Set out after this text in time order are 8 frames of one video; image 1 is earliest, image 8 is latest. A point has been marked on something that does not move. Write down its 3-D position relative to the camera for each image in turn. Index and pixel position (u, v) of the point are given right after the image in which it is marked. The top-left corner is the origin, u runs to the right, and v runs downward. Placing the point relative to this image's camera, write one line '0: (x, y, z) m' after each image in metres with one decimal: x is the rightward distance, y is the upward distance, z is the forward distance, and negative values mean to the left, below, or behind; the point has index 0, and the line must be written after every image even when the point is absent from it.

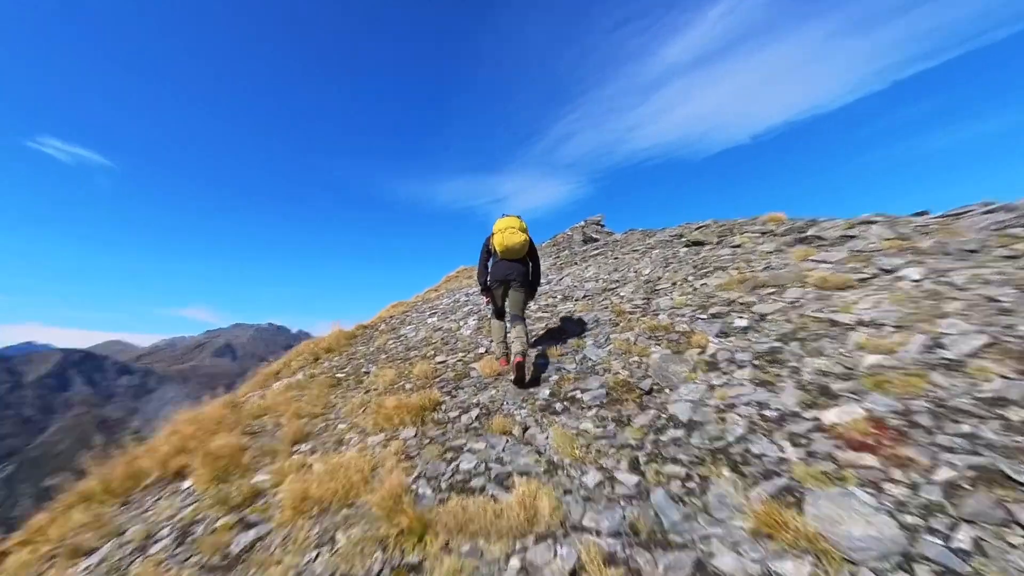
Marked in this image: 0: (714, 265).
0: (+10.3, +0.4, +21.4) m
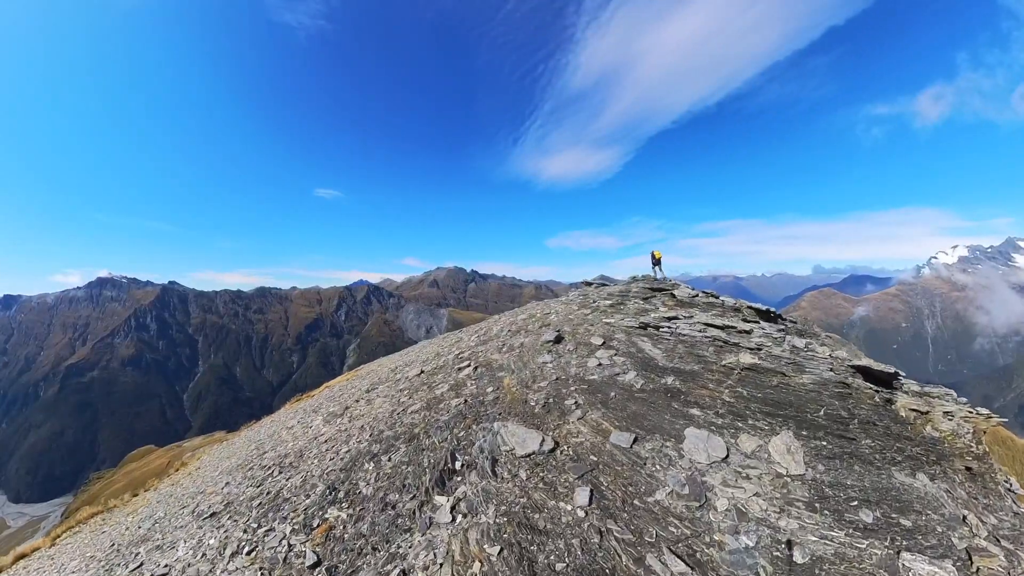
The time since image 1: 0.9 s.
0: (+5.6, -4.1, +20.0) m
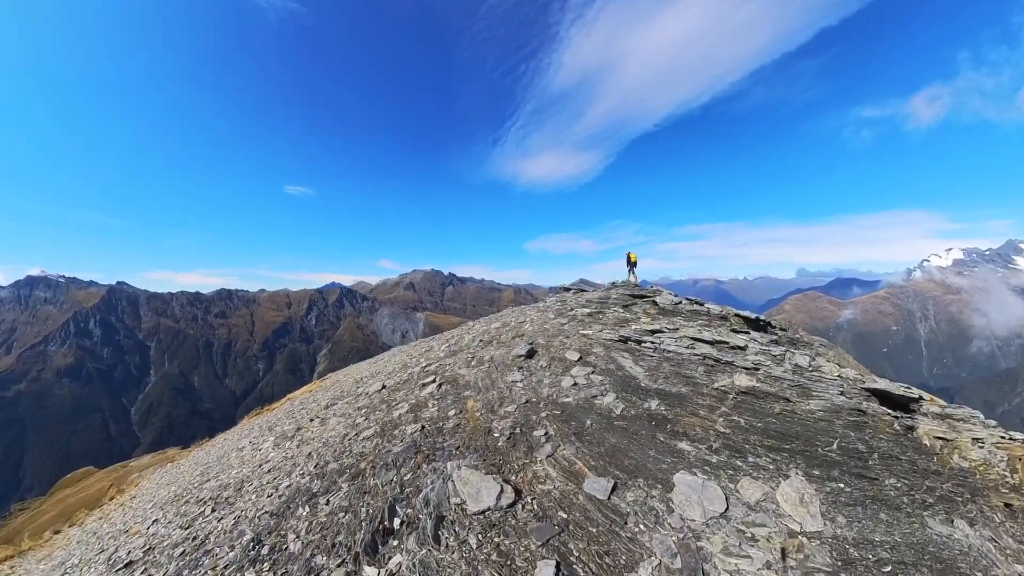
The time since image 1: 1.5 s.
0: (+4.1, -4.6, +17.5) m
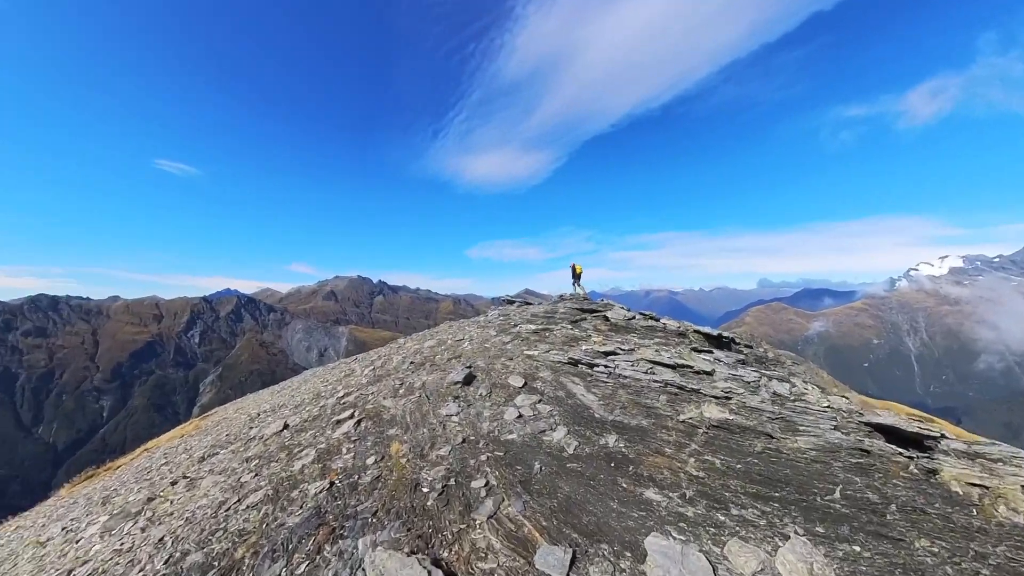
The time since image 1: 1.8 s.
0: (+2.1, -5.1, +14.9) m
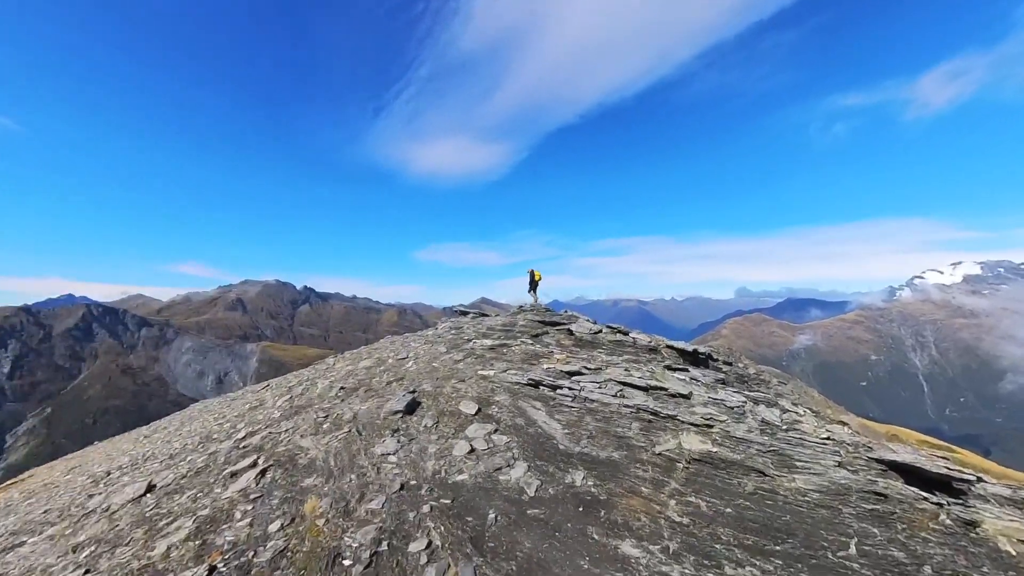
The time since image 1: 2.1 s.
0: (+0.8, -5.4, +12.6) m
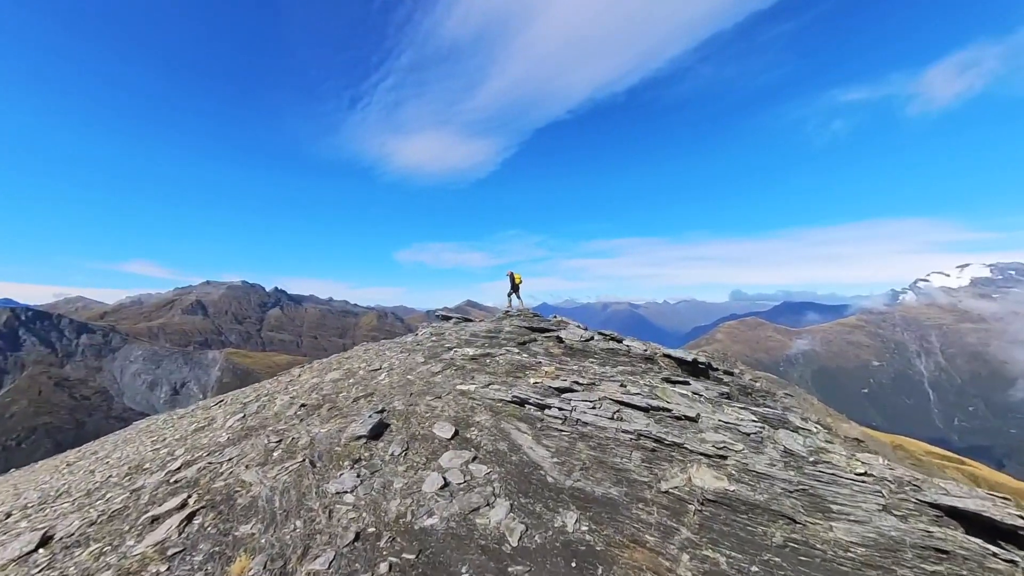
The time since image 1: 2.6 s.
0: (+0.3, -5.6, +10.5) m
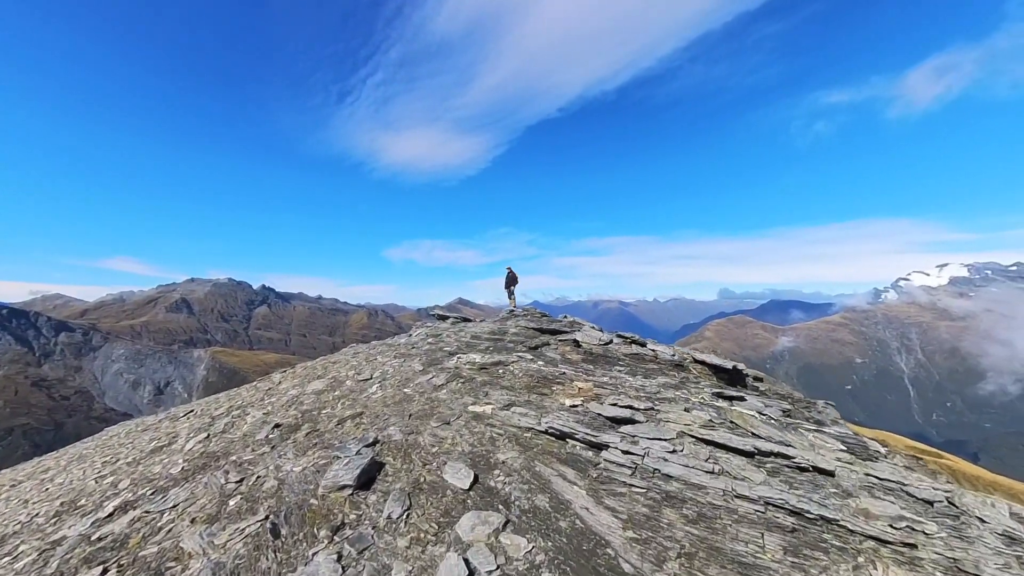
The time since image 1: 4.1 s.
0: (+1.4, -5.5, +6.4) m
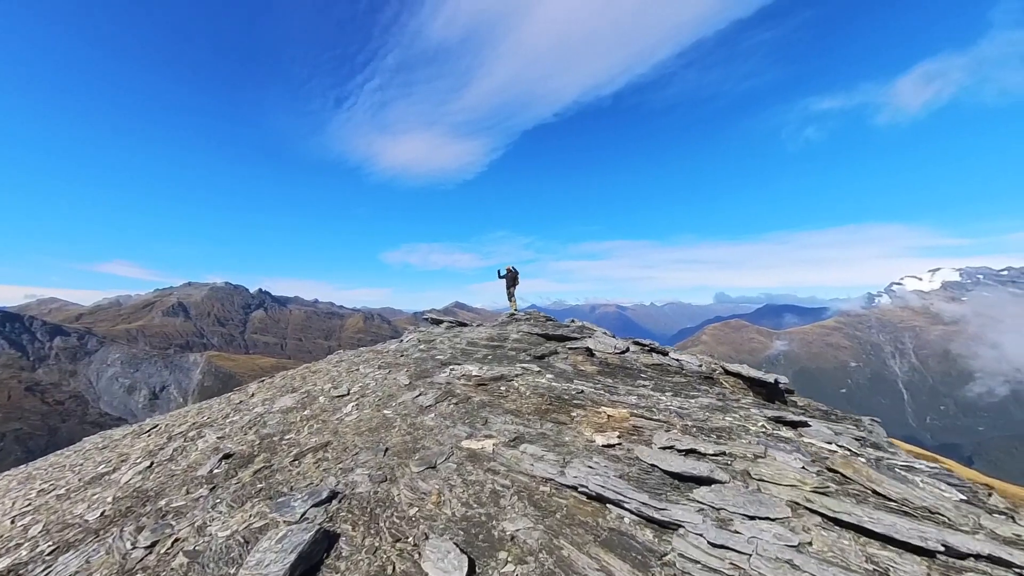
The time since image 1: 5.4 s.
0: (+1.6, -5.3, +2.4) m
